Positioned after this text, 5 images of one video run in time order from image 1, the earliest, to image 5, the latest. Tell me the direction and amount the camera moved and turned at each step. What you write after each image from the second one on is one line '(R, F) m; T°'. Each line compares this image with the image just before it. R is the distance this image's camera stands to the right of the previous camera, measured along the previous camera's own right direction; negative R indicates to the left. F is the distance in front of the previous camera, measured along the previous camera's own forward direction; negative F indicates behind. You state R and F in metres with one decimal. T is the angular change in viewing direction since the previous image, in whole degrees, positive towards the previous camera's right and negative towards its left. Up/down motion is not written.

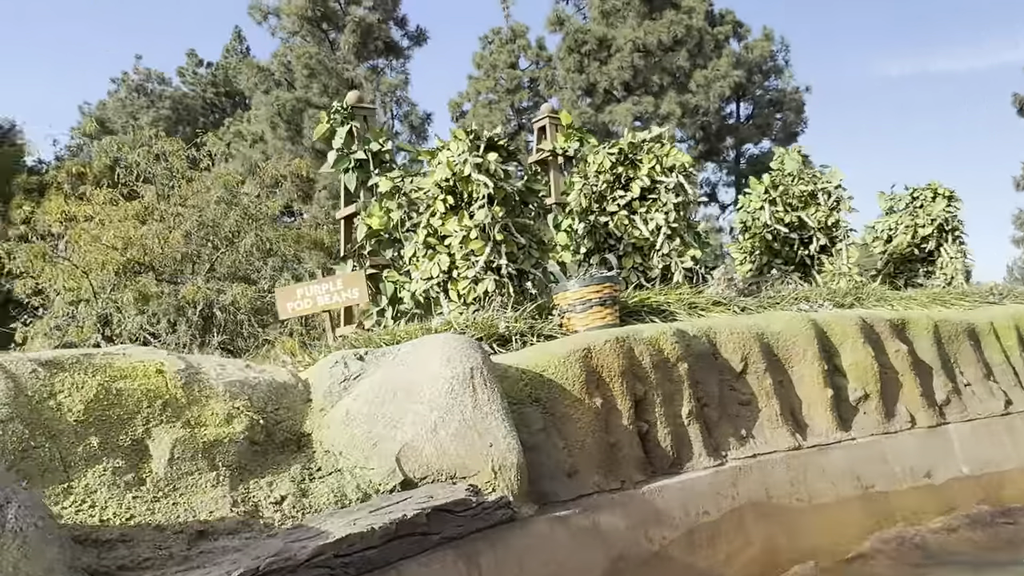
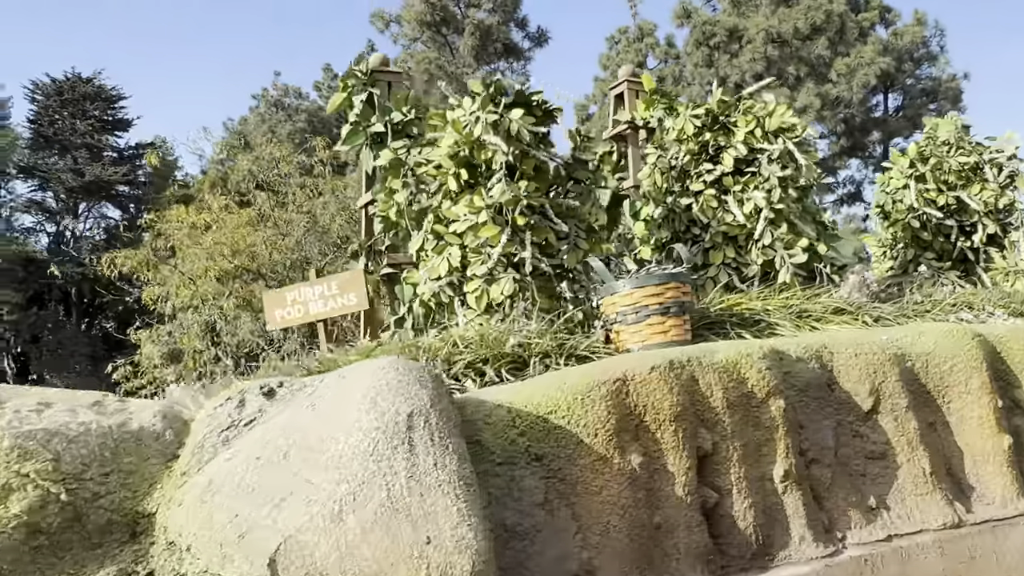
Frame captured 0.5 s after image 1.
(+0.4, +1.1) m; -9°
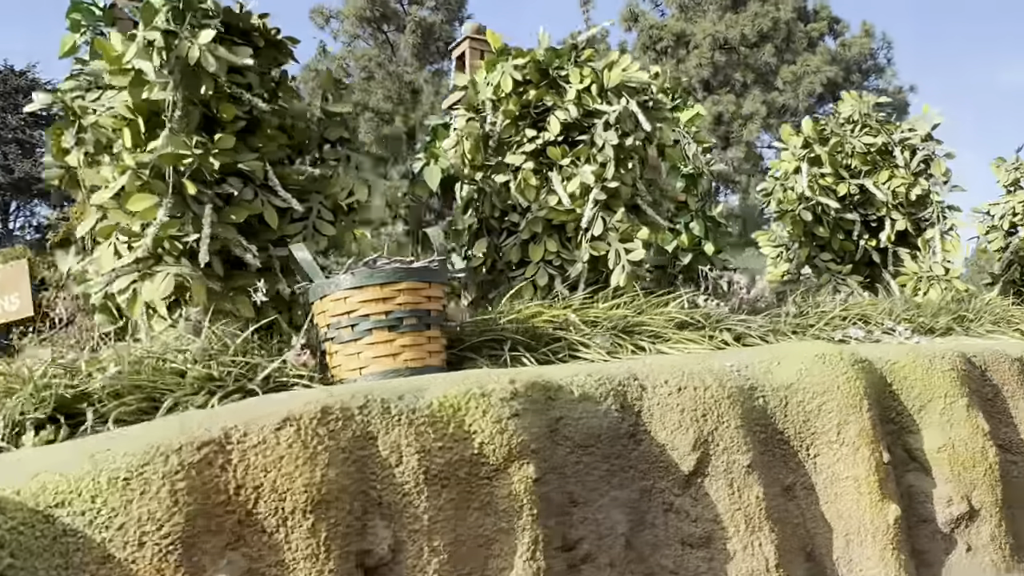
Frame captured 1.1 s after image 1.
(+0.7, +1.0) m; +3°
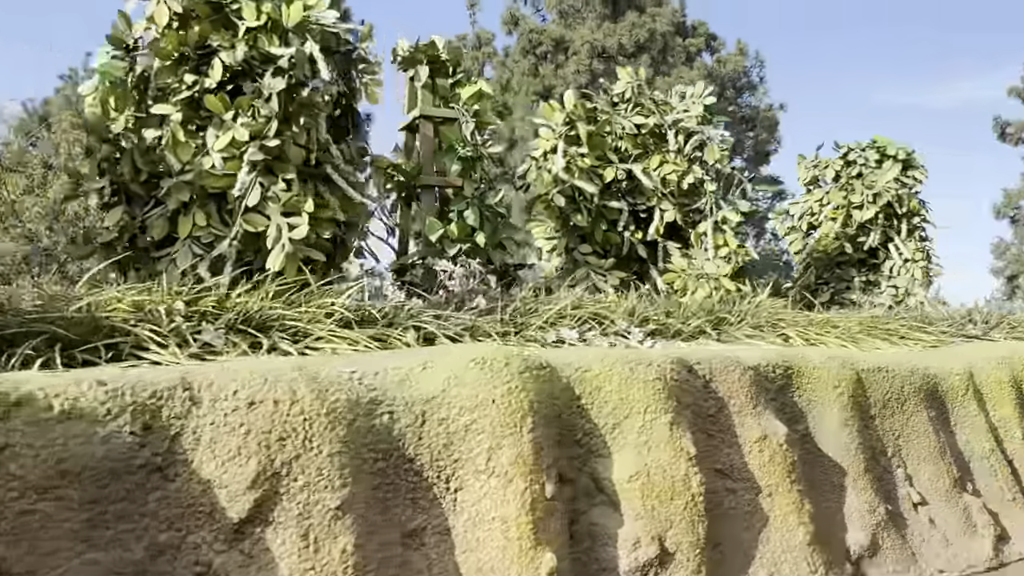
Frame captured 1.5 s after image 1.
(+0.7, +0.5) m; +7°
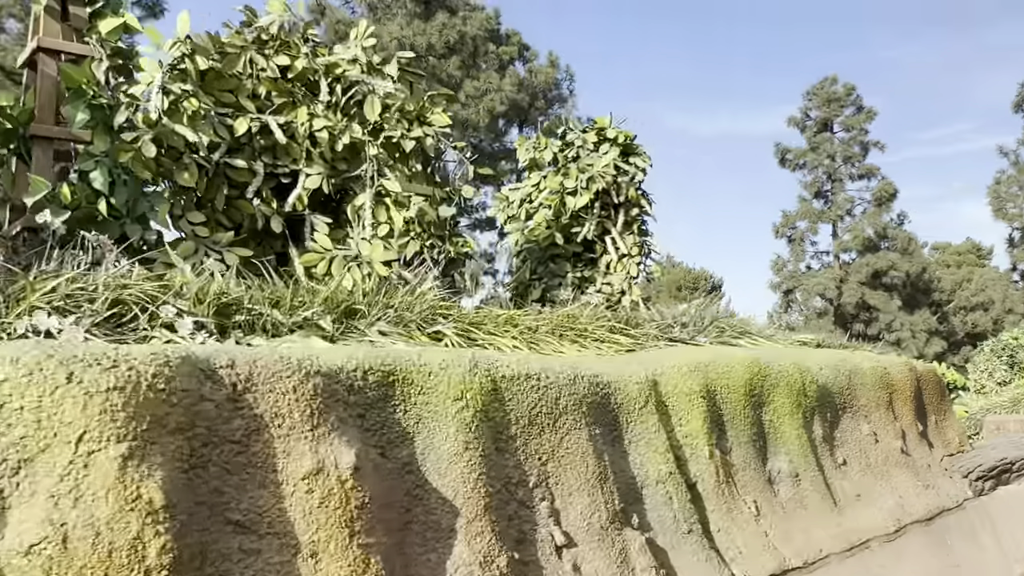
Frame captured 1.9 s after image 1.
(+0.7, +0.6) m; +12°
